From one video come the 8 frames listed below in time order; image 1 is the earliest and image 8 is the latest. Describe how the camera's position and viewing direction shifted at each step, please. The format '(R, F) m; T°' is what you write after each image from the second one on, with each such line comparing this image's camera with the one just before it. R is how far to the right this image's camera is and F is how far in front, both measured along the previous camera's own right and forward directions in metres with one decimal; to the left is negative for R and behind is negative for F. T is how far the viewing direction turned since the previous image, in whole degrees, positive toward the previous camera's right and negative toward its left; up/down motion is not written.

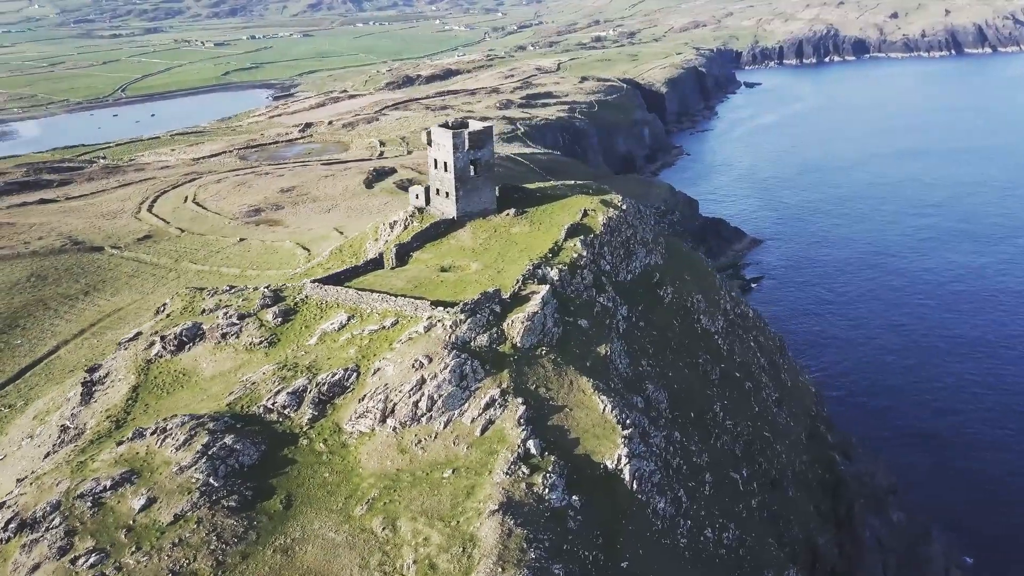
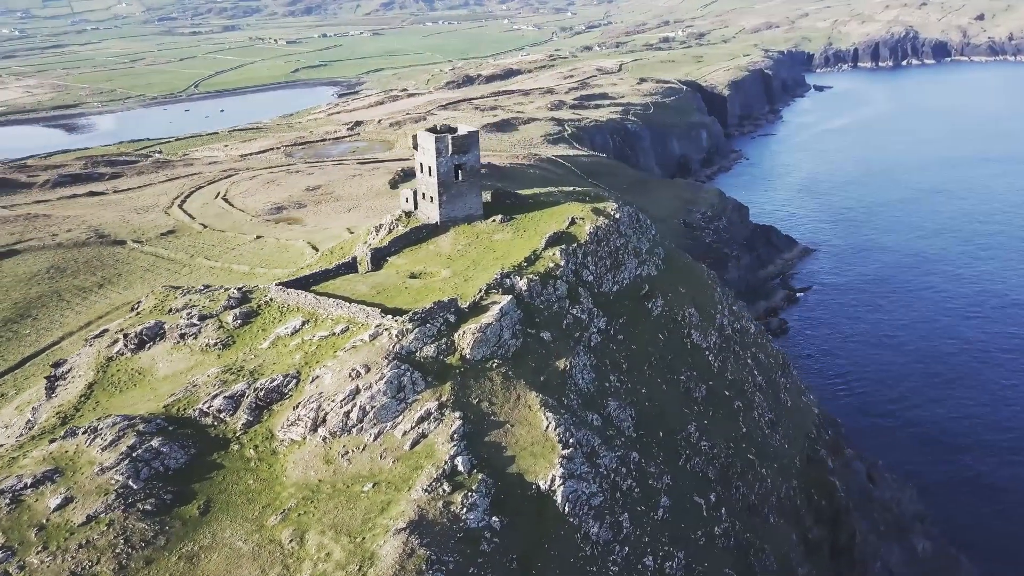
(+4.1, +0.8) m; -5°
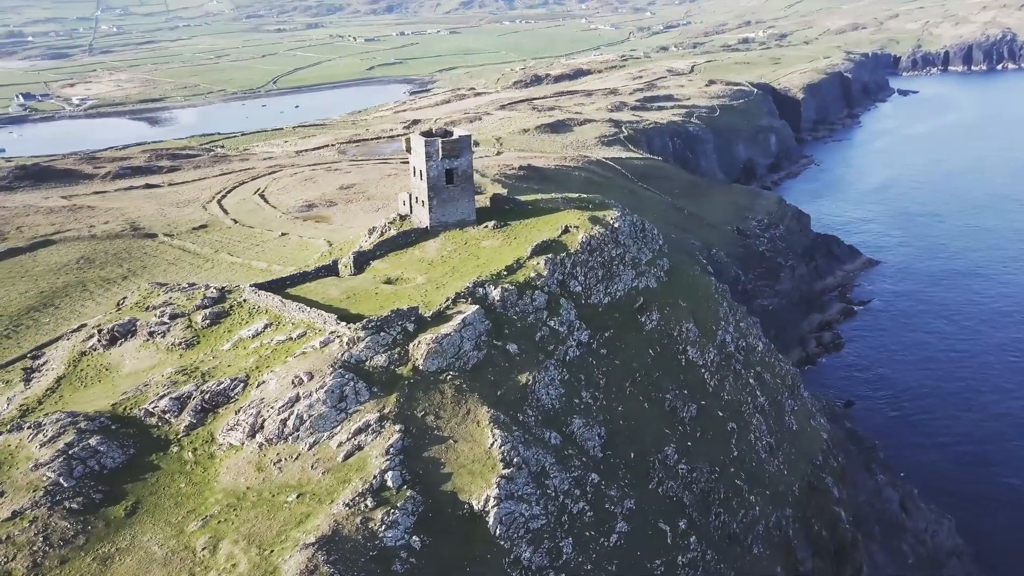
(+4.0, +1.0) m; -5°
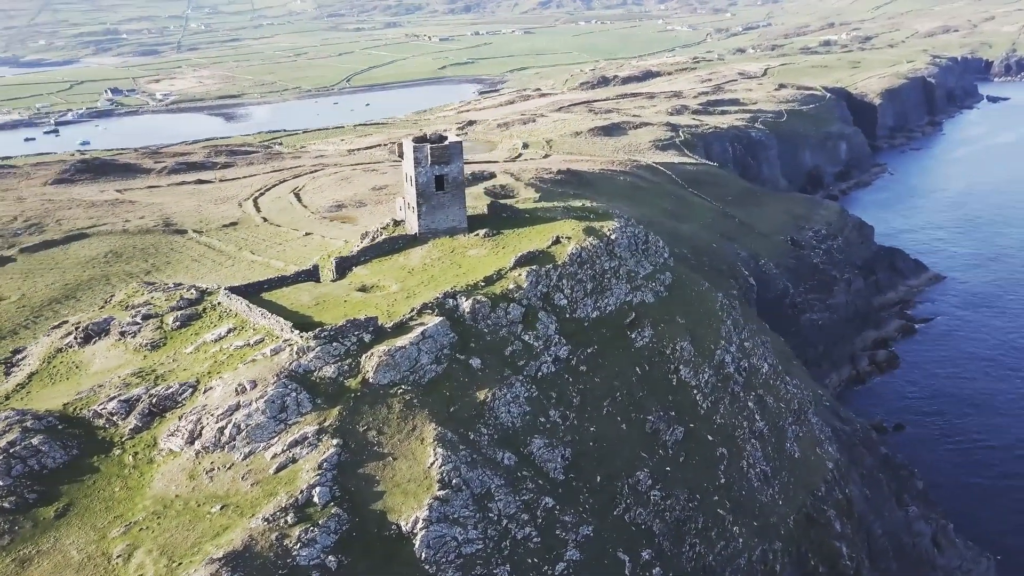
(+3.9, +1.1) m; -5°
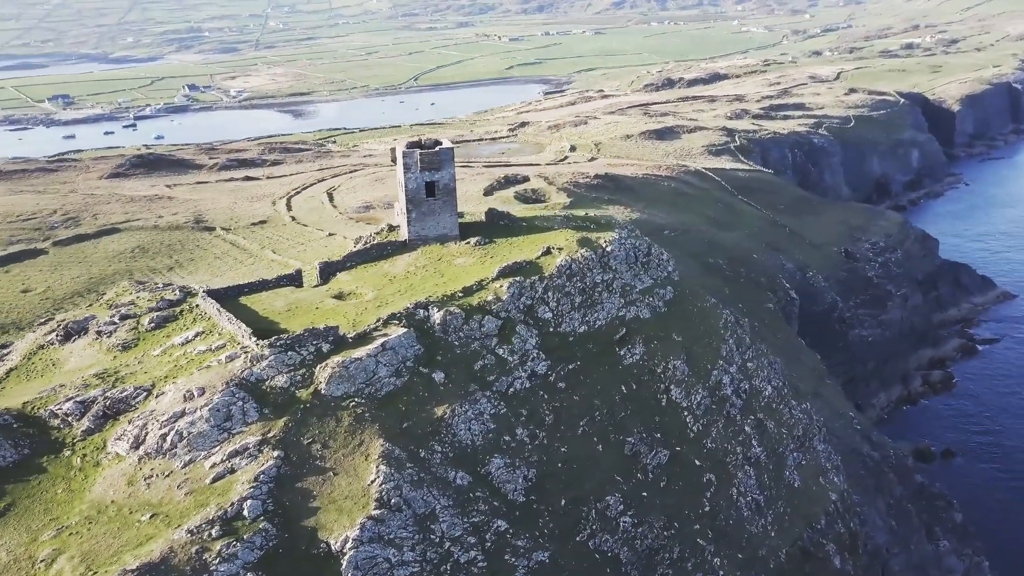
(+3.6, +1.1) m; -5°
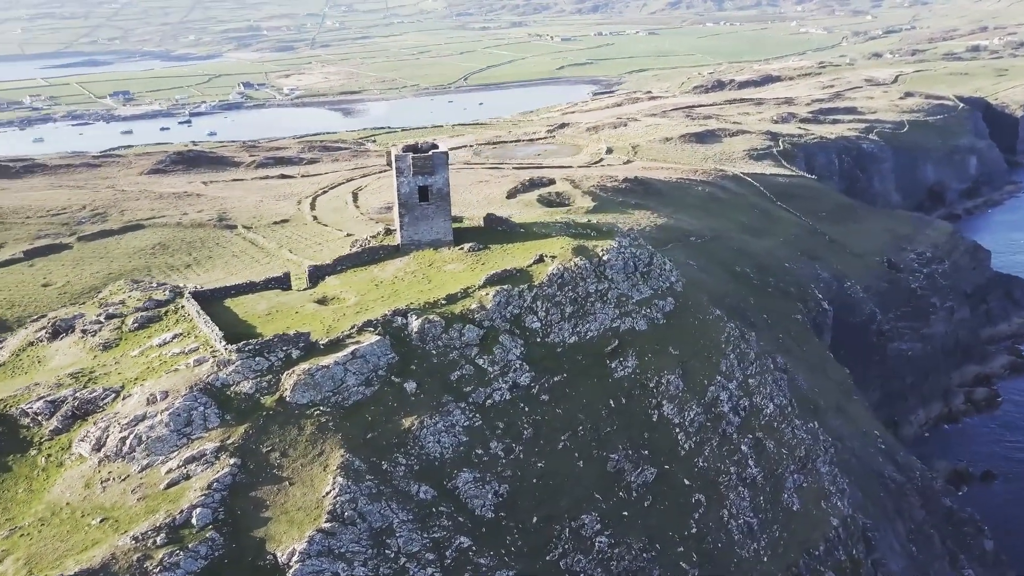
(+2.6, +0.9) m; -4°
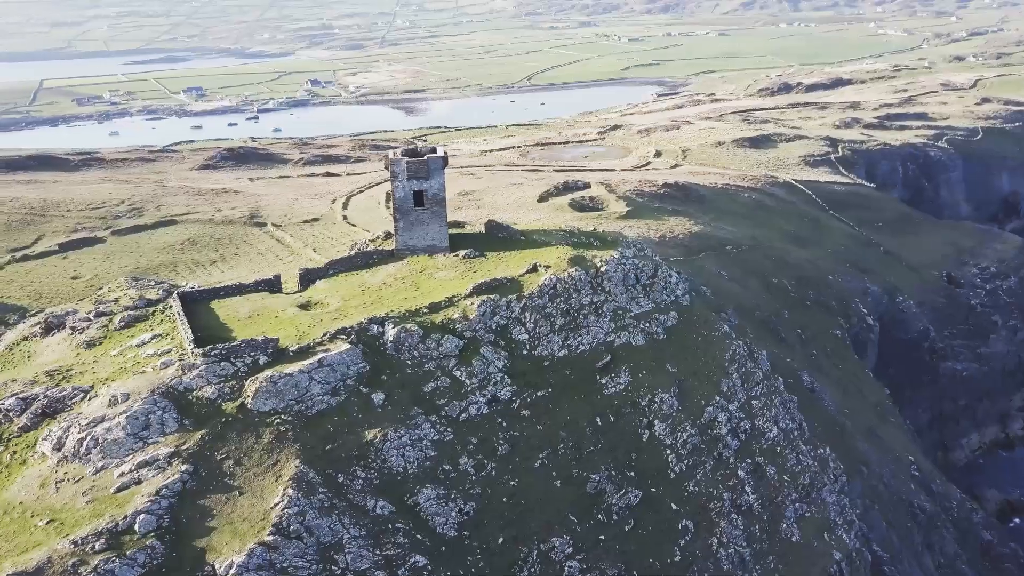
(+3.1, +1.1) m; -5°
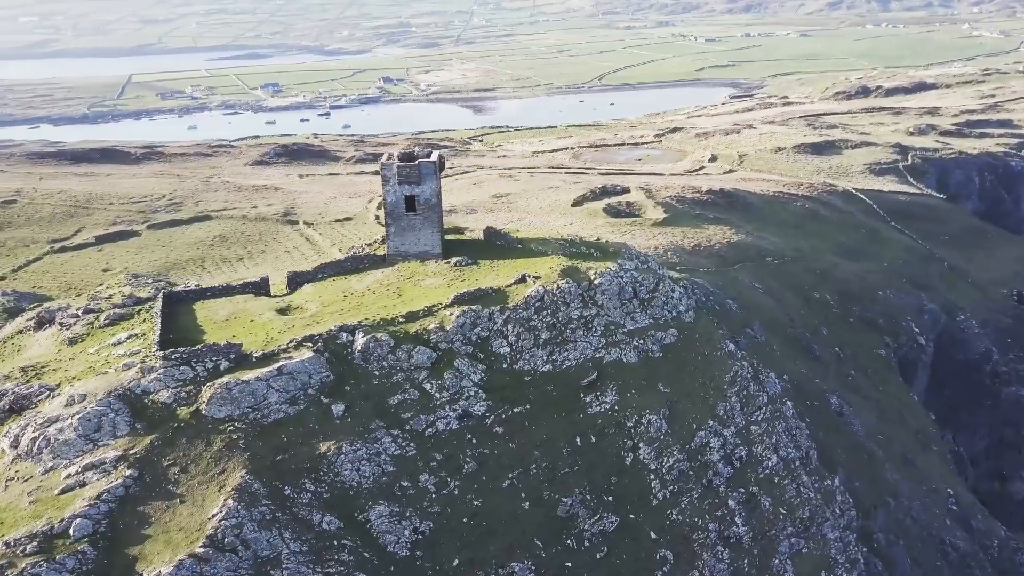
(+3.5, +1.3) m; -5°
